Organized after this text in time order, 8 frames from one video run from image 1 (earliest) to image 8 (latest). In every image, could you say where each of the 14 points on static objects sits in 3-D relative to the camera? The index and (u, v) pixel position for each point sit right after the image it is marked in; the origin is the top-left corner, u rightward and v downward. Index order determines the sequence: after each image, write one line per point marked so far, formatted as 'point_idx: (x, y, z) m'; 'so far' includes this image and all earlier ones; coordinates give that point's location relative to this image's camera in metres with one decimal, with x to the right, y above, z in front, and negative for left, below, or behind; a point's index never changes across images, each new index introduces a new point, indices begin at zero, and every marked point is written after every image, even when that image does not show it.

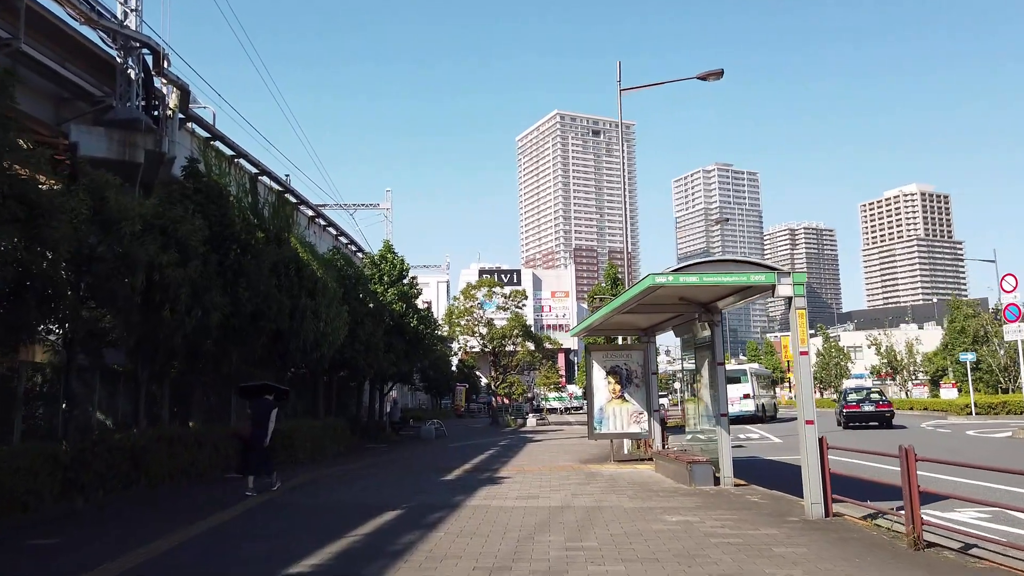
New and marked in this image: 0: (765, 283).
0: (+3.3, +0.1, +9.6) m
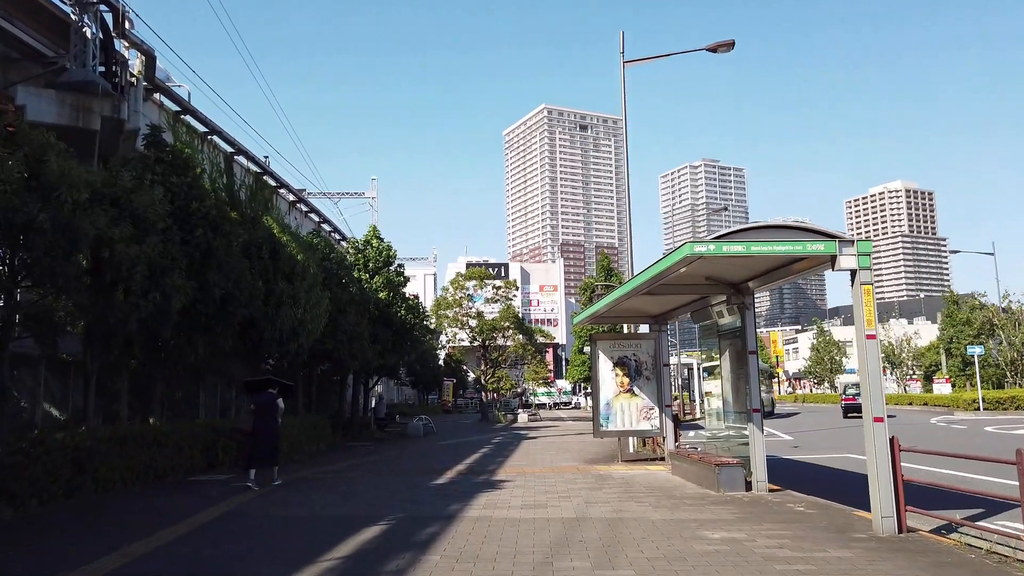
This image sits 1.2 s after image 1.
0: (+3.4, +0.4, +8.1) m
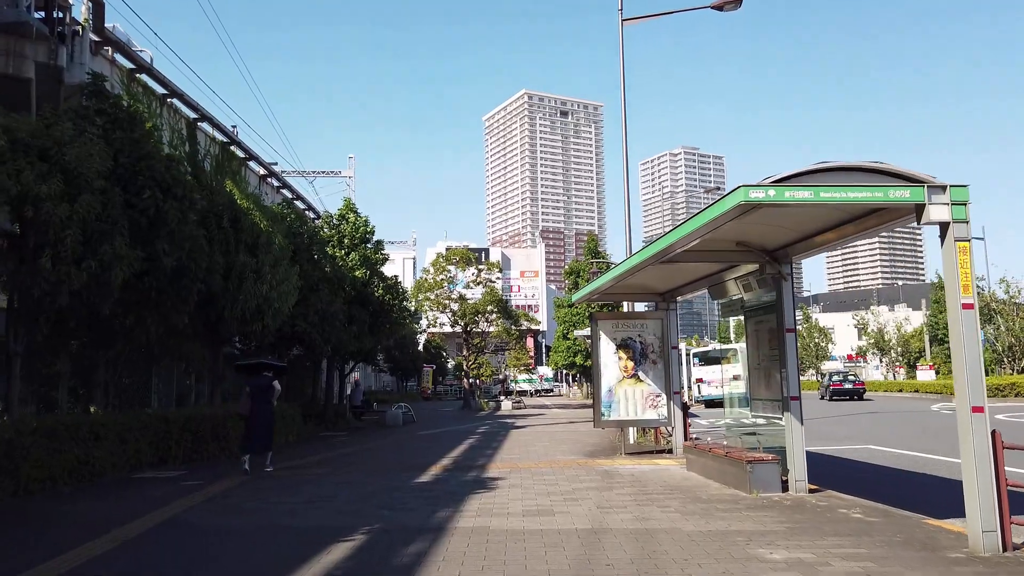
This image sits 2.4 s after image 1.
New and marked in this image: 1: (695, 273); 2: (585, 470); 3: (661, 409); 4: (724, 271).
0: (+3.4, +0.7, +6.5) m
1: (+3.0, +0.3, +12.1) m
2: (+1.1, -2.9, +11.7) m
3: (+2.8, -2.2, +13.8) m
4: (+3.2, +0.3, +11.4) m
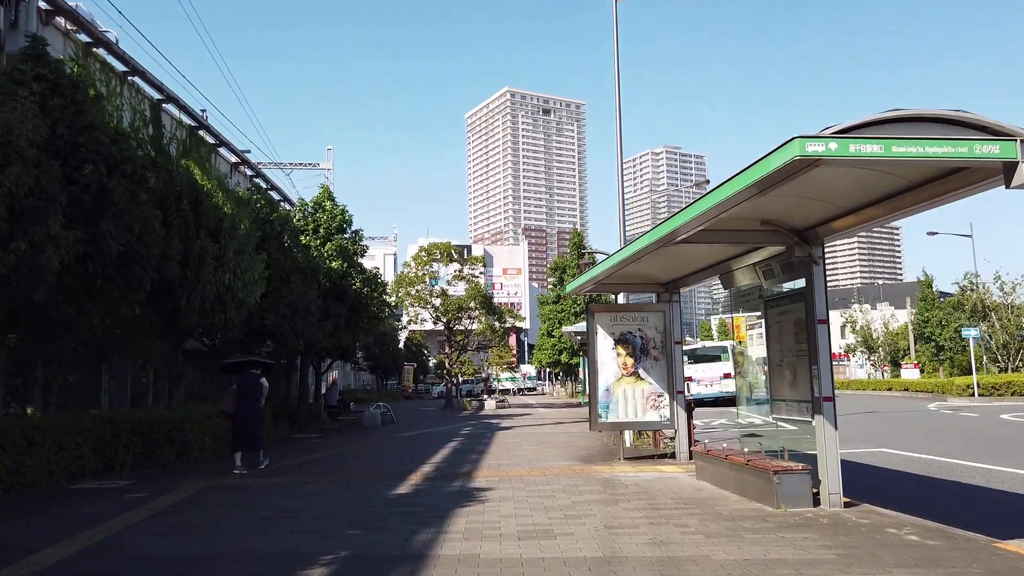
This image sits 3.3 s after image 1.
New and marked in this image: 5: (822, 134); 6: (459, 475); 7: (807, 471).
0: (+3.4, +0.9, +5.3) m
1: (+2.8, +0.4, +10.9) m
2: (+1.0, -2.7, +10.5) m
3: (+2.6, -2.1, +12.6) m
4: (+3.1, +0.5, +10.2) m
5: (+2.1, +1.1, +5.1) m
6: (-0.8, -2.8, +11.0) m
7: (+3.2, -2.0, +8.1) m
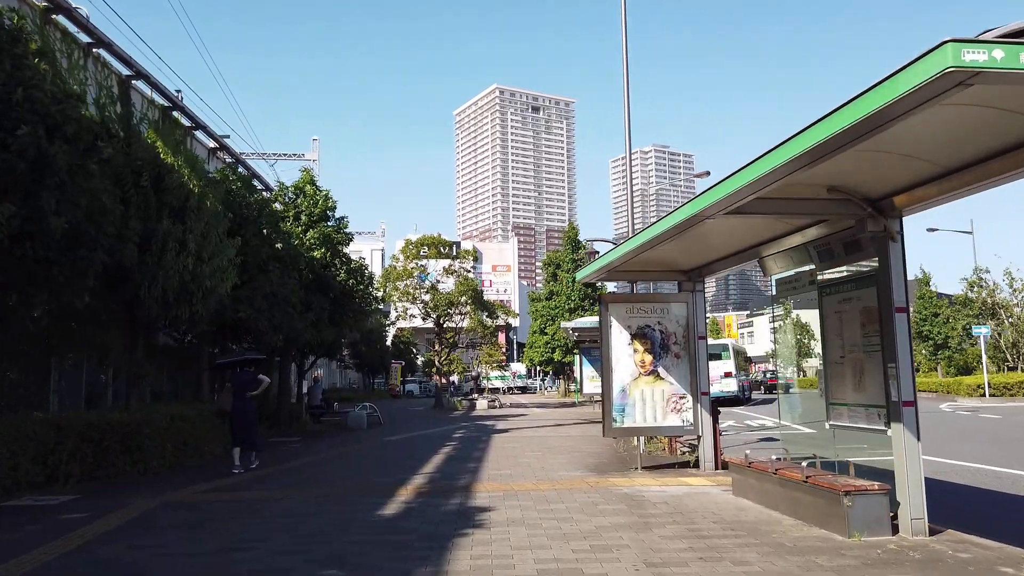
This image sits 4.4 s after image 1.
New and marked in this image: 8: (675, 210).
0: (+3.6, +1.1, +3.9) m
1: (+2.9, +0.6, +9.4) m
2: (+1.1, -2.5, +9.0) m
3: (+2.6, -1.9, +11.2) m
4: (+3.2, +0.6, +8.8) m
5: (+2.3, +1.2, +3.7) m
6: (-0.7, -2.6, +9.6) m
7: (+3.3, -1.8, +6.7) m
8: (+2.0, +0.9, +9.0) m
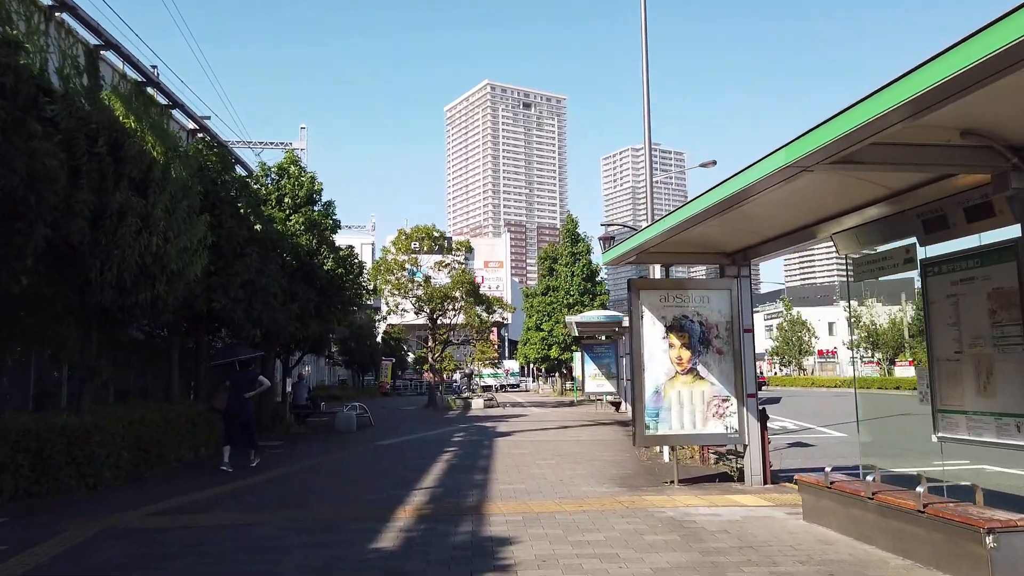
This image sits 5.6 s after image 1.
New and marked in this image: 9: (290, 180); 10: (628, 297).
0: (+3.9, +1.2, +2.3) m
1: (+3.2, +0.8, +7.8) m
2: (+1.3, -2.3, +7.4) m
3: (+2.8, -1.7, +9.6) m
4: (+3.4, +0.8, +7.2) m
5: (+2.6, +1.4, +2.1) m
6: (-0.5, -2.4, +7.9) m
7: (+3.6, -1.6, +5.1) m
8: (+2.2, +1.1, +7.4) m
9: (-5.6, +2.8, +19.0) m
10: (+1.5, -0.1, +9.6) m
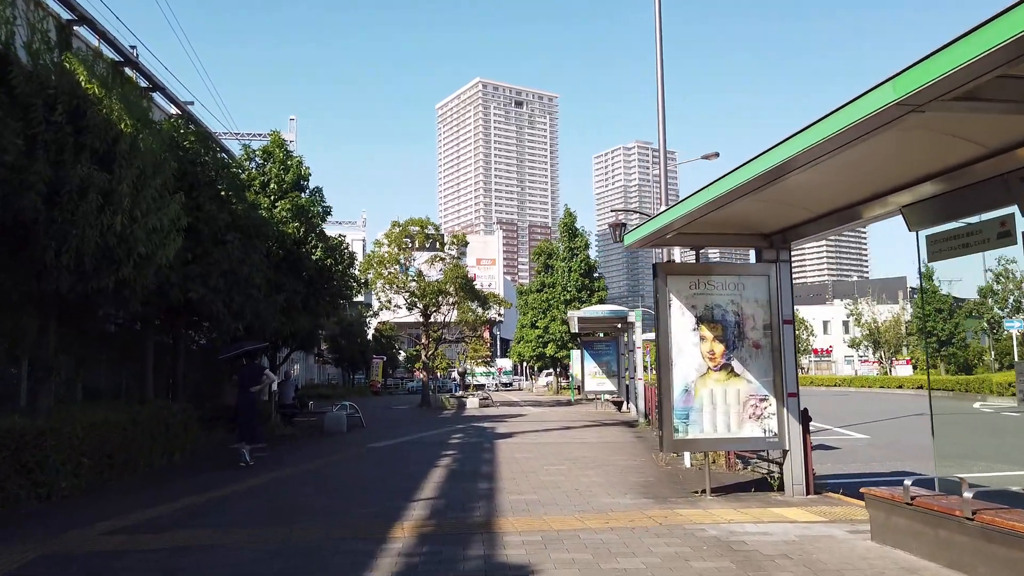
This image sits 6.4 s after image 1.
0: (+4.1, +1.4, +1.2) m
1: (+3.3, +1.0, +6.8) m
2: (+1.4, -2.1, +6.3) m
3: (+2.9, -1.5, +8.5) m
4: (+3.6, +1.0, +6.2) m
5: (+2.8, +1.6, +1.0) m
6: (-0.4, -2.2, +6.8) m
7: (+3.7, -1.5, +4.1) m
8: (+2.4, +1.3, +6.3) m
9: (-5.6, +3.0, +17.9) m
10: (+1.7, +0.1, +8.6) m
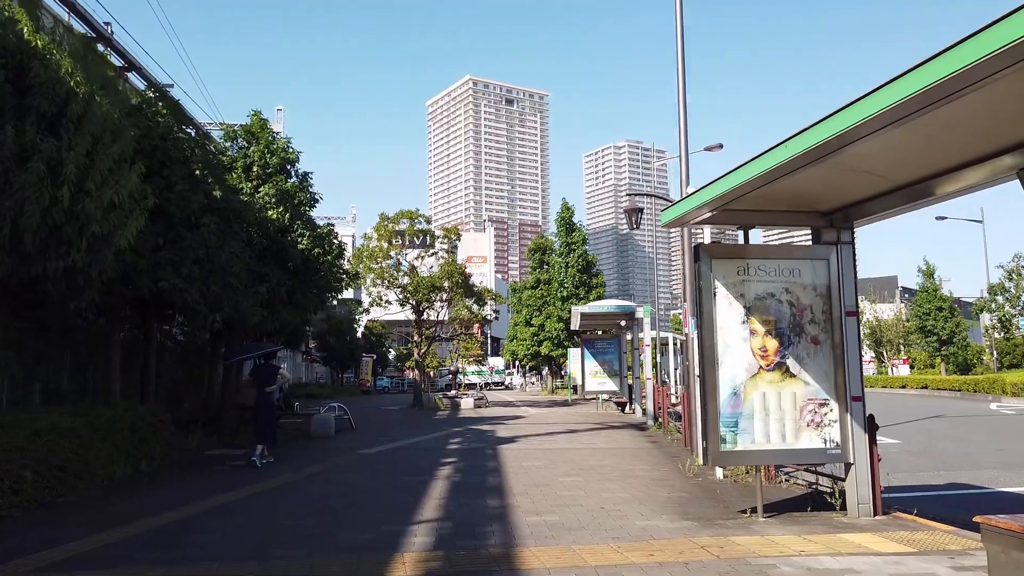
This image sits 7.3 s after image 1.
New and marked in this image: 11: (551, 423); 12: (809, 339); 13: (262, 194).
0: (+4.4, +1.5, 0.0) m
1: (+3.5, +1.1, +5.5) m
2: (+1.6, -2.0, +5.1) m
3: (+3.1, -1.4, +7.3) m
4: (+3.8, +1.1, +4.9) m
5: (+3.1, +1.7, -0.2) m
6: (-0.2, -2.0, +5.5) m
7: (+4.0, -1.3, +2.9) m
8: (+2.6, +1.4, +5.1) m
9: (-5.5, +3.1, +16.5) m
10: (+1.8, +0.2, +7.3) m
11: (+1.1, -3.6, +20.0) m
12: (+2.9, -0.5, +7.4) m
13: (-5.3, +2.0, +15.9) m
